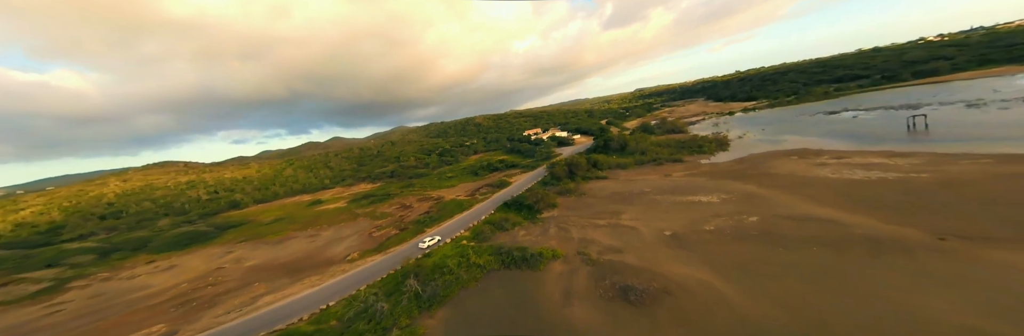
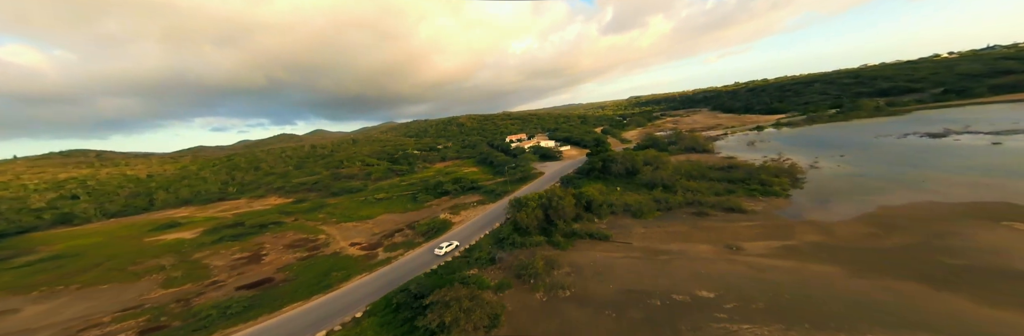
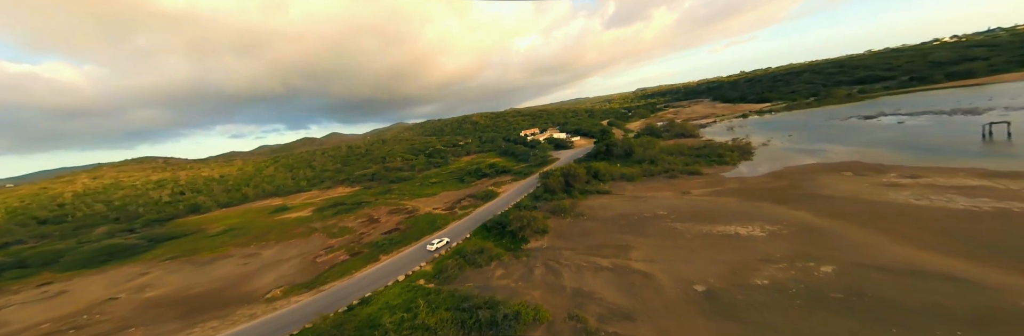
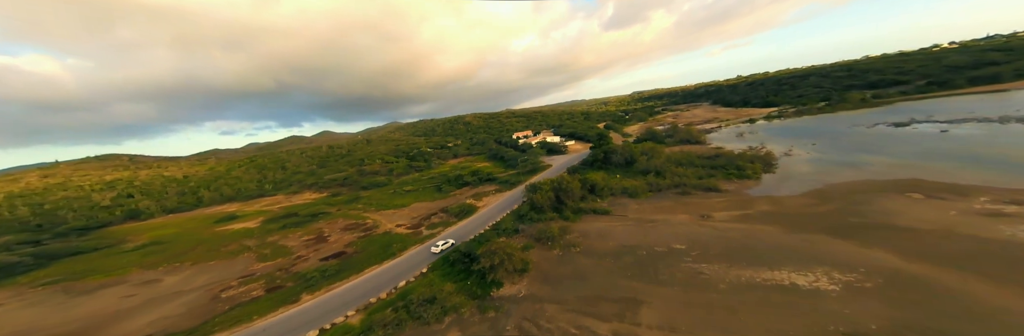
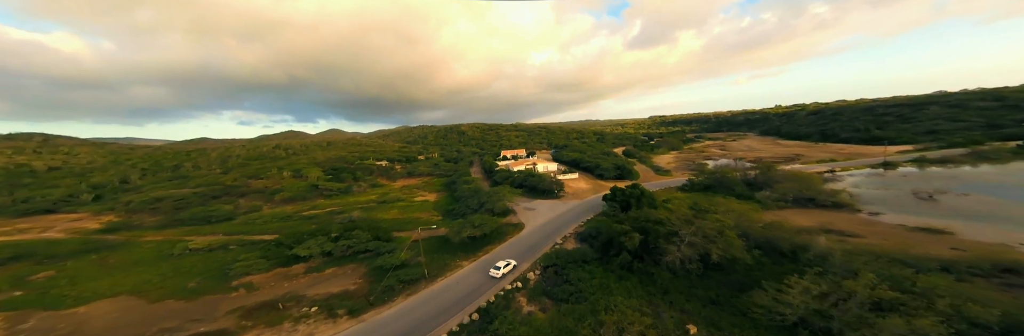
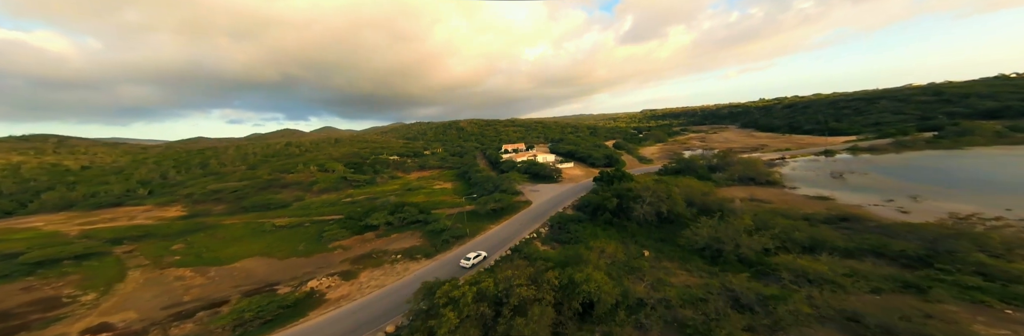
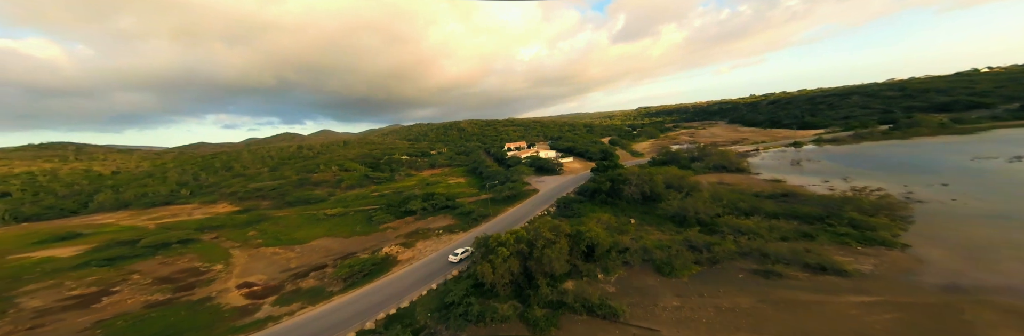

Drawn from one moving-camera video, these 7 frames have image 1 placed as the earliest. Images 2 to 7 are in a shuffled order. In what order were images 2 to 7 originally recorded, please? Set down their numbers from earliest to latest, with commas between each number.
3, 4, 2, 7, 6, 5
